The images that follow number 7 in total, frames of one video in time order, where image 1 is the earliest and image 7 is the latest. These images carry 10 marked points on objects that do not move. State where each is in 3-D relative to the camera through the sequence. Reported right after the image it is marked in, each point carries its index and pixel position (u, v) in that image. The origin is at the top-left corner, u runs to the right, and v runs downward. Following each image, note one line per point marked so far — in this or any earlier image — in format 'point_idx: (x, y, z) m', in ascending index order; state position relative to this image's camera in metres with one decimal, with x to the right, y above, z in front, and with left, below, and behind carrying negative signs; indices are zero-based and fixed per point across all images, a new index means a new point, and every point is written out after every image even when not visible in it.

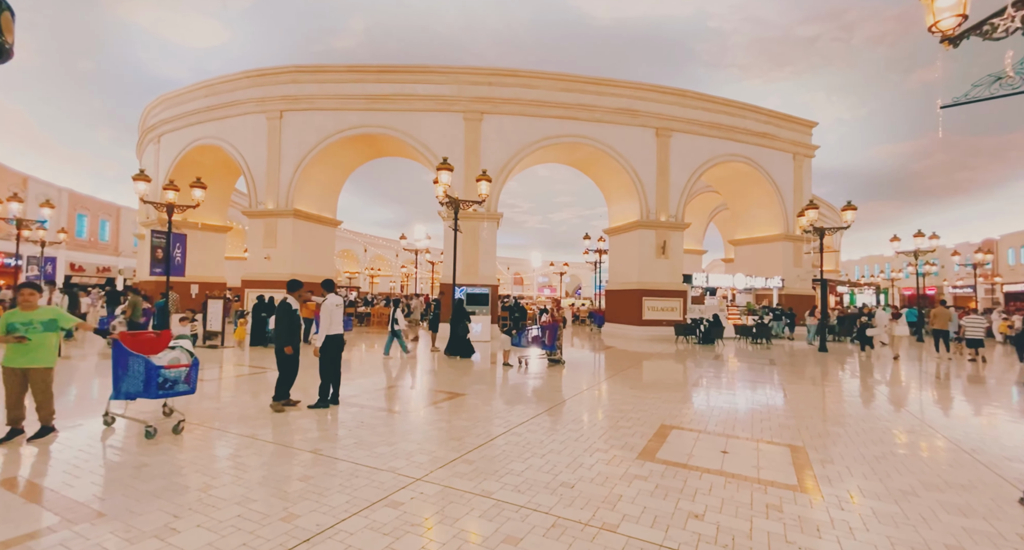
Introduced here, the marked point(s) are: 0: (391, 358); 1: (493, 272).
0: (-3.0, -2.0, +11.3) m
1: (-0.6, +0.1, +15.0) m
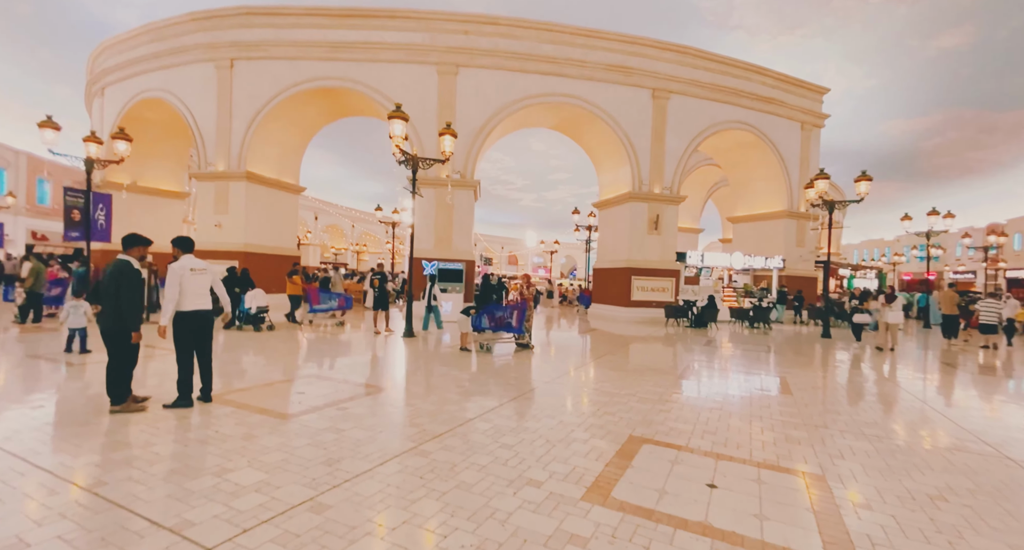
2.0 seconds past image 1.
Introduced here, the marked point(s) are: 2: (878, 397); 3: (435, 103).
0: (-3.7, -1.4, +10.0) m
1: (-1.3, +0.9, +13.6) m
2: (+5.6, -1.7, +7.0) m
3: (-2.2, +5.0, +13.4) m
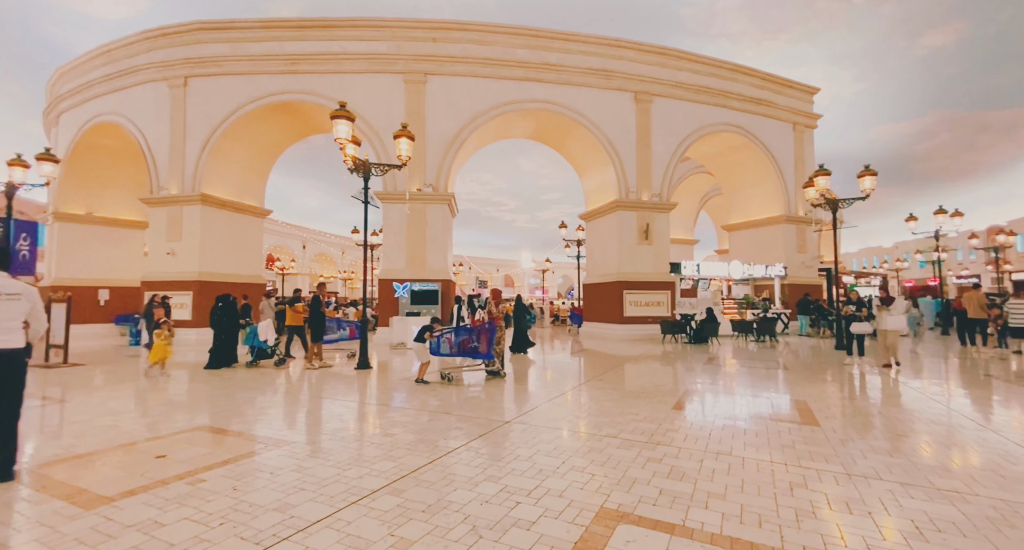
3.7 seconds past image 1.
0: (-4.1, -1.8, +8.9) m
1: (-1.8, +0.3, +12.5) m
2: (+5.2, -1.7, +5.9) m
3: (-2.9, +4.4, +12.5) m
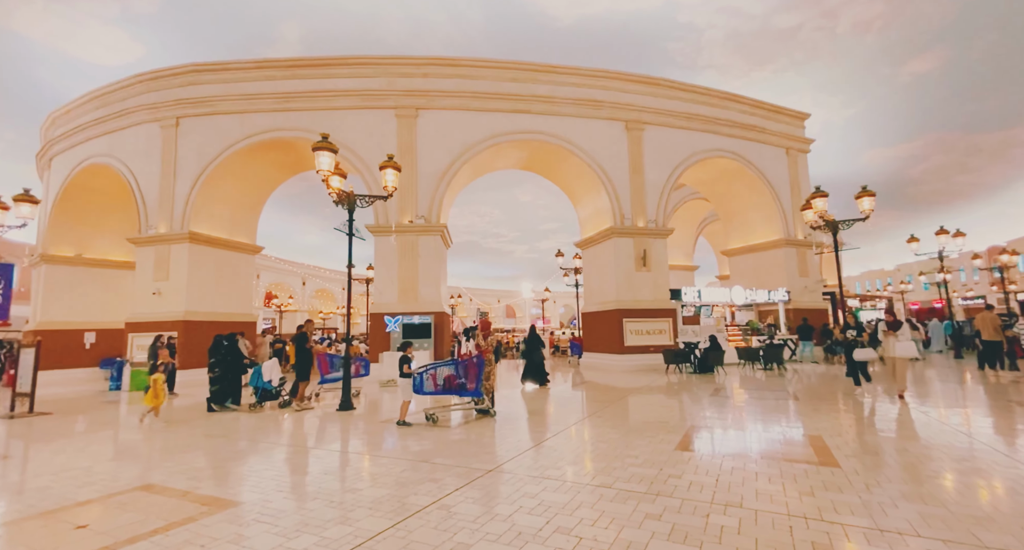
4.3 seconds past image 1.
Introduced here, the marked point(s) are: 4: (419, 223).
0: (-4.2, -2.5, +8.4) m
1: (-2.0, -0.6, +12.2) m
2: (+5.1, -2.0, +5.4) m
3: (-3.2, +3.4, +12.4) m
4: (-2.4, +1.3, +12.2) m
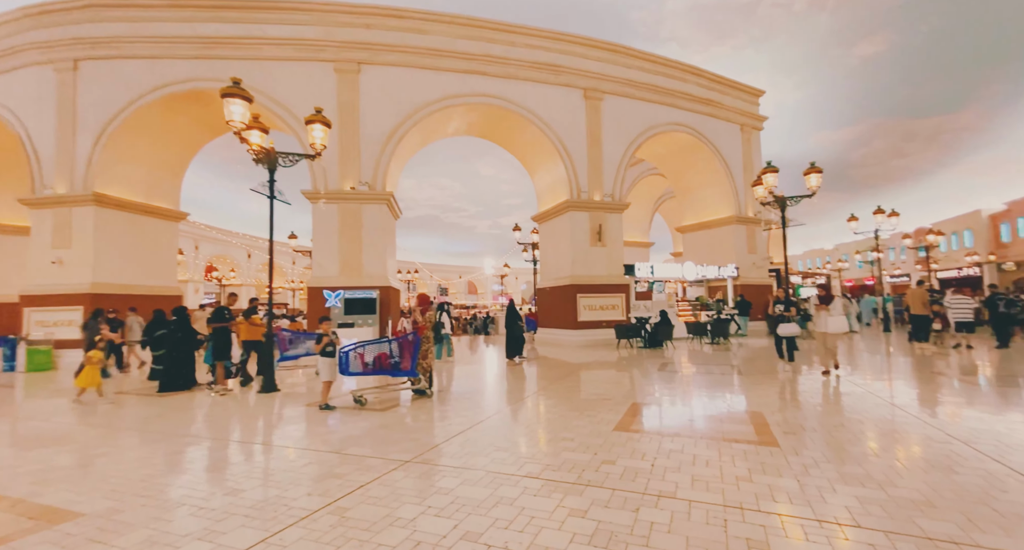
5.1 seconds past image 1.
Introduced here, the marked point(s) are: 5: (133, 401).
0: (-5.2, -2.0, +7.7) m
1: (-3.3, +0.1, +11.5) m
2: (+4.3, -1.7, +5.4) m
3: (-4.4, +4.2, +11.5) m
4: (-3.7, +2.1, +11.4) m
5: (-5.9, -2.0, +7.2) m
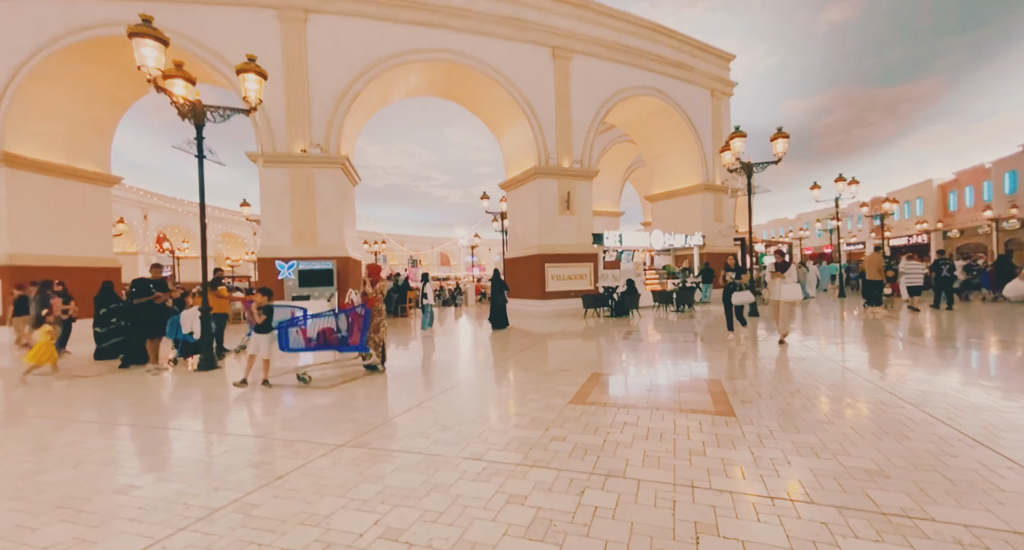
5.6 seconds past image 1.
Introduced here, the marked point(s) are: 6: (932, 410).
0: (-5.8, -1.5, +7.1) m
1: (-4.1, +0.9, +11.0) m
2: (+3.8, -1.3, +5.5) m
3: (-5.3, +4.9, +10.6) m
4: (-4.6, +2.8, +10.6) m
5: (-6.5, -1.6, +6.6) m
6: (+3.9, -1.3, +4.3) m
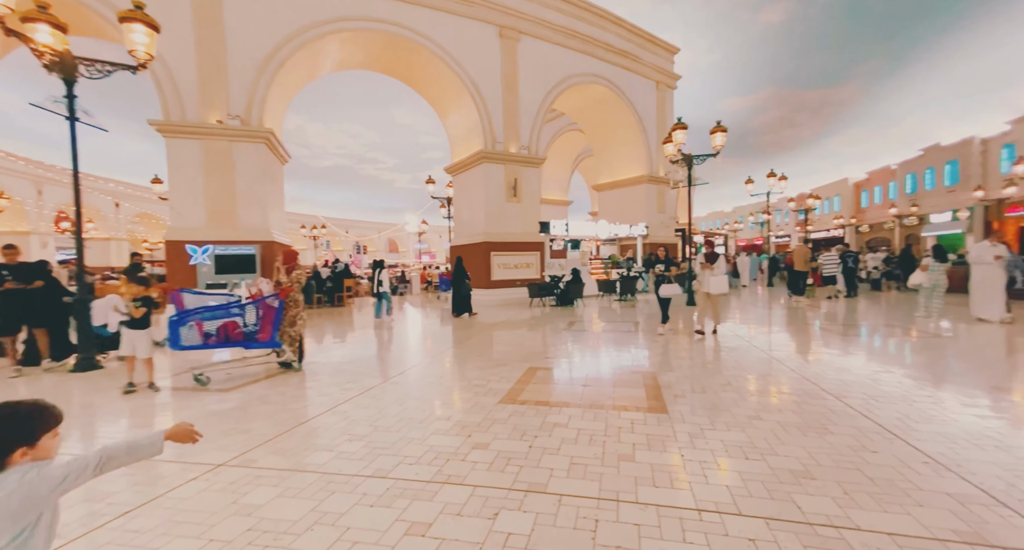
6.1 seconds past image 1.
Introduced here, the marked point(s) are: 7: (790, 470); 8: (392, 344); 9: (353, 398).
0: (-6.8, -1.3, +6.1) m
1: (-5.5, +1.2, +10.1) m
2: (+3.0, -1.2, +5.5) m
3: (-6.5, +5.2, +9.4) m
4: (-5.8, +3.1, +9.6) m
5: (-7.4, -1.4, +5.6) m
6: (+3.2, -1.2, +4.3) m
7: (+1.7, -1.2, +2.9) m
8: (-2.1, -1.2, +8.0) m
9: (-1.5, -1.2, +4.3) m
